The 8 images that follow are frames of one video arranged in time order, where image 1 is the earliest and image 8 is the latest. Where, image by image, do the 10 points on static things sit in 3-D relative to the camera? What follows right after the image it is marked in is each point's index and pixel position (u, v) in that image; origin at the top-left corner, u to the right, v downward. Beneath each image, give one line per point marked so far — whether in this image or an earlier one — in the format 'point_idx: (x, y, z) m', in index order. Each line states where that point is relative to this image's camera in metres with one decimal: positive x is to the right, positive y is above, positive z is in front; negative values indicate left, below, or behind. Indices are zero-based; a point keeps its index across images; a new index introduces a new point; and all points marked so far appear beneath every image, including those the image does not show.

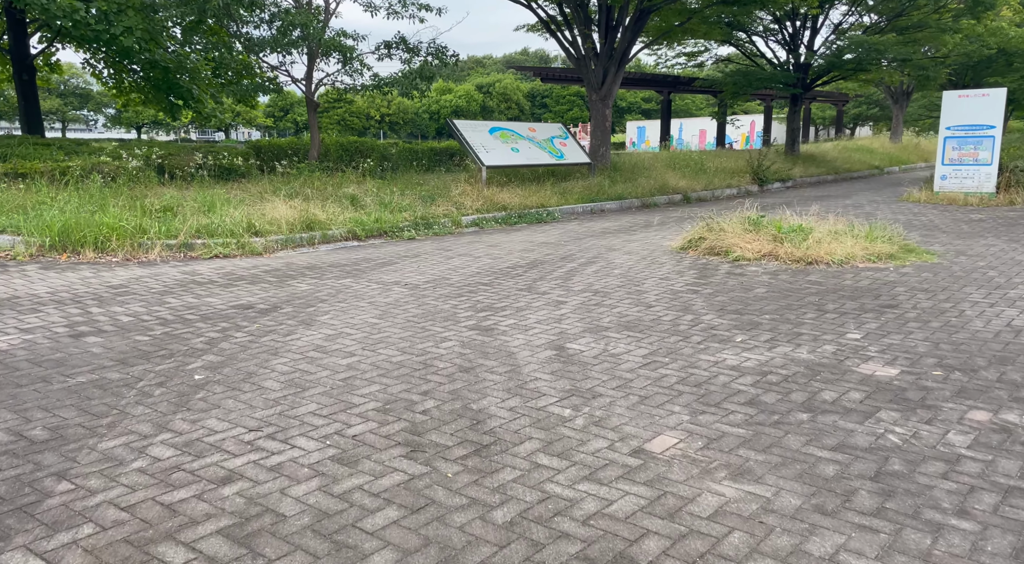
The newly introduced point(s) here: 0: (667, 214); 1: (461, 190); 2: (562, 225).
0: (+2.6, +1.1, +15.8) m
1: (-0.9, +1.6, +16.2) m
2: (+0.7, +0.8, +14.5) m
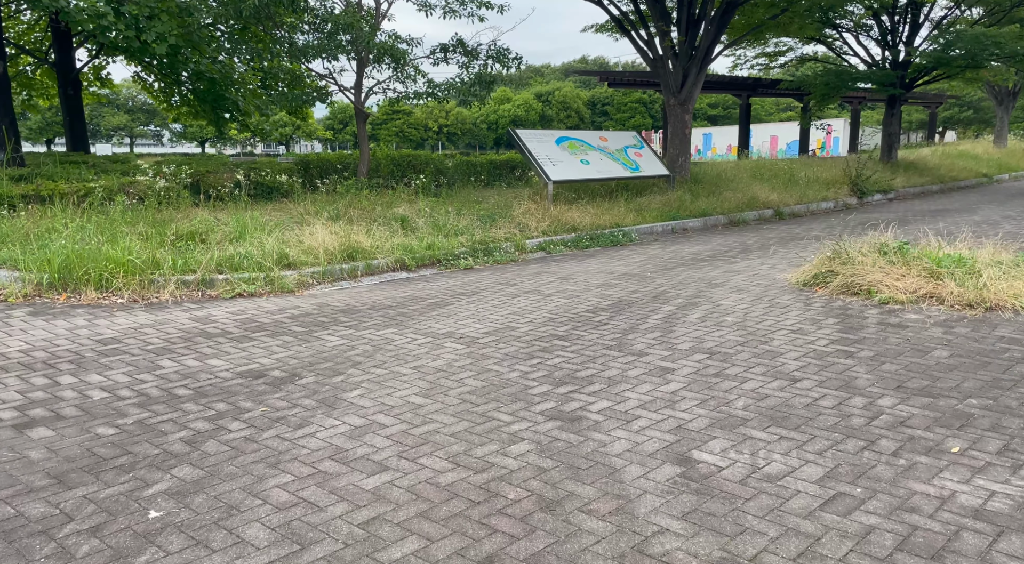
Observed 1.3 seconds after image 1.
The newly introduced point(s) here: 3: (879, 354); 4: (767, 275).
0: (+3.7, +0.6, +13.8) m
1: (+0.2, +1.1, +14.4) m
2: (+1.7, +0.4, +12.6) m
3: (+2.5, -0.5, +6.2) m
4: (+2.8, +0.1, +9.8) m
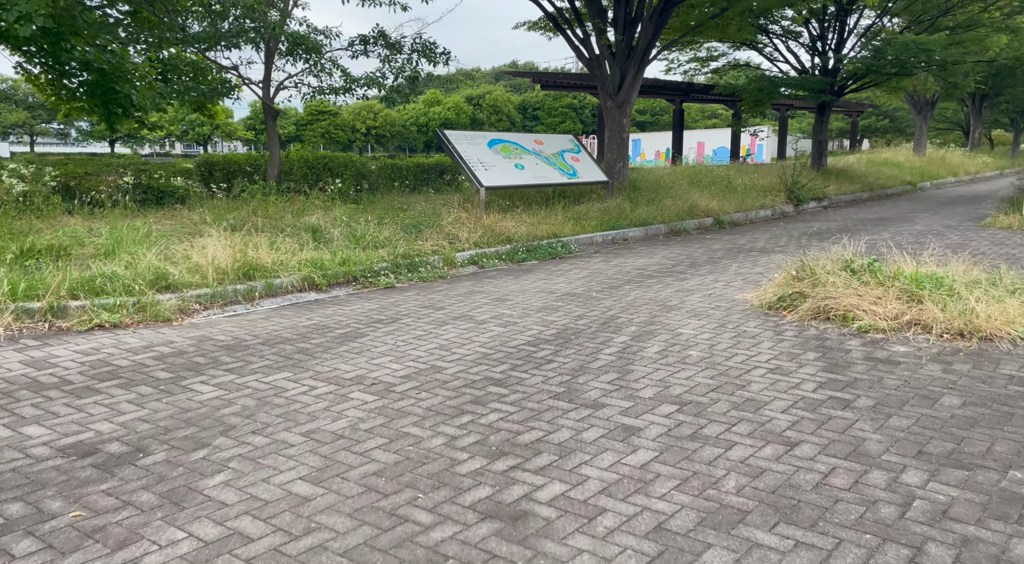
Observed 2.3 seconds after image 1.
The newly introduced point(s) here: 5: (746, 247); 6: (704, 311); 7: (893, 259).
0: (+2.7, +0.4, +12.8) m
1: (-0.9, +0.9, +13.2) m
2: (+0.8, +0.2, +11.5) m
3: (+2.1, -0.7, +5.2) m
4: (+2.1, -0.1, +8.7) m
5: (+3.4, +0.5, +13.3) m
6: (+1.7, -0.2, +7.9) m
7: (+4.0, +0.2, +9.7) m
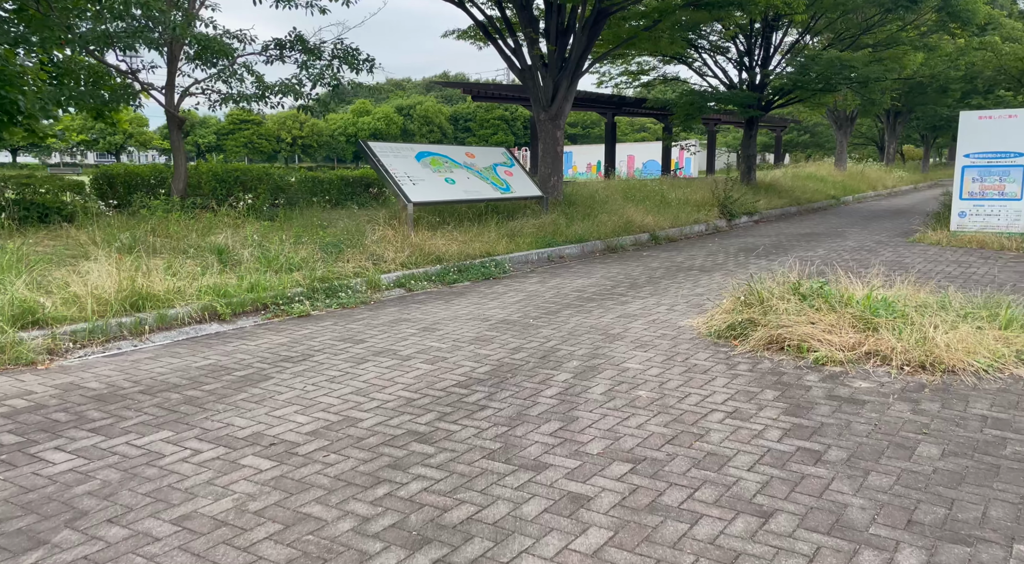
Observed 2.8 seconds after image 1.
0: (+1.7, +0.2, +12.2) m
1: (-1.8, +0.6, +12.4) m
2: (-0.1, -0.1, +10.8) m
3: (+1.7, -0.9, +4.6) m
4: (+1.4, -0.4, +8.1) m
5: (+2.4, +0.2, +12.8) m
6: (+1.1, -0.5, +7.3) m
7: (+3.3, 0.0, +9.3) m
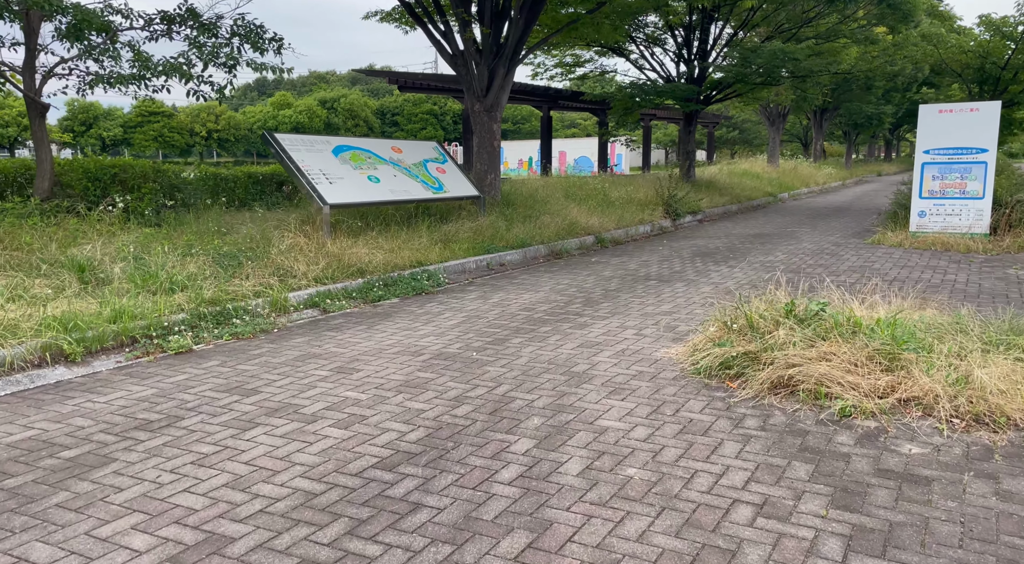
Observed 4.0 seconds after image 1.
0: (+1.0, 0.0, +10.7) m
1: (-2.6, +0.4, +10.6) m
2: (-0.7, -0.3, +9.1) m
3: (+1.5, -1.1, +3.1) m
4: (+1.0, -0.5, +6.6) m
5: (+1.6, +0.1, +11.4) m
6: (+0.7, -0.6, +5.8) m
7: (+2.8, -0.1, +7.9) m
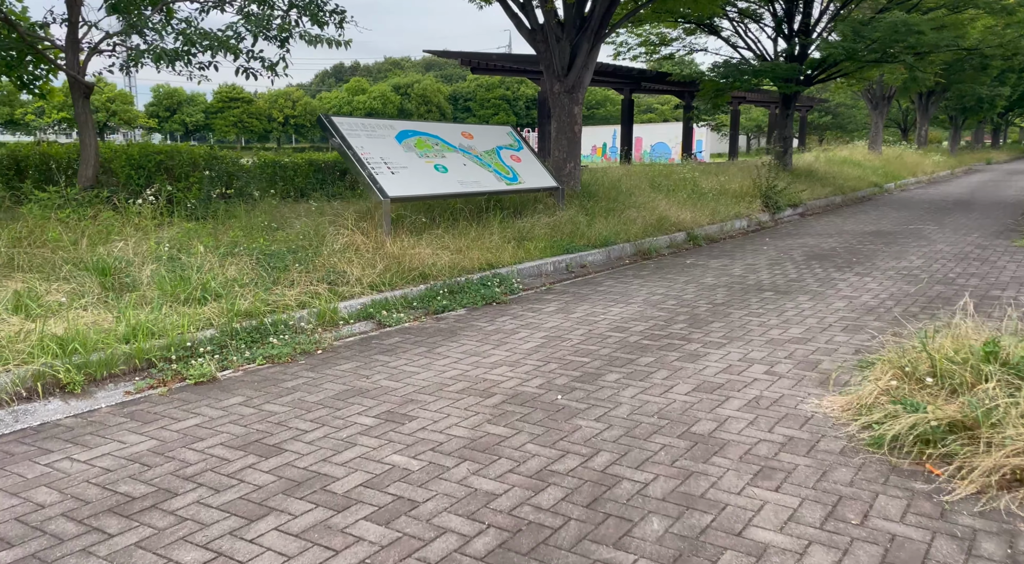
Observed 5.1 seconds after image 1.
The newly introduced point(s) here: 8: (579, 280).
0: (+1.8, -0.1, +9.1) m
1: (-1.7, +0.4, +9.2) m
2: (0.0, -0.4, +7.6) m
3: (+1.8, -1.3, +1.4) m
4: (+1.5, -0.7, +5.0) m
5: (+2.5, 0.0, +9.6) m
6: (+1.2, -0.8, +4.2) m
7: (+3.4, -0.3, +6.2) m
8: (+0.8, 0.0, +10.8) m
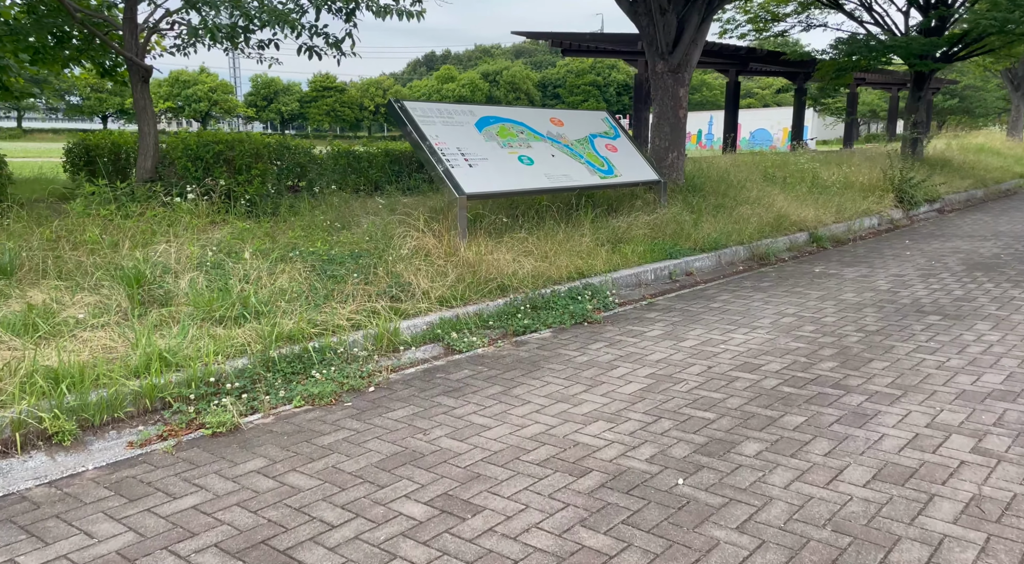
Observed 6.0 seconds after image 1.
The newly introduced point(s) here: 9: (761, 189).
0: (+2.6, -0.2, +7.4) m
1: (-0.9, +0.3, +7.9) m
2: (+0.7, -0.5, +6.1) m
3: (+1.8, -1.5, -0.2) m
4: (+1.9, -0.9, +3.4) m
5: (+3.3, -0.1, +7.9) m
6: (+1.5, -1.0, +2.6) m
7: (+3.9, -0.5, +4.3) m
8: (+1.8, -0.1, +9.2) m
9: (+3.7, +1.4, +13.3) m
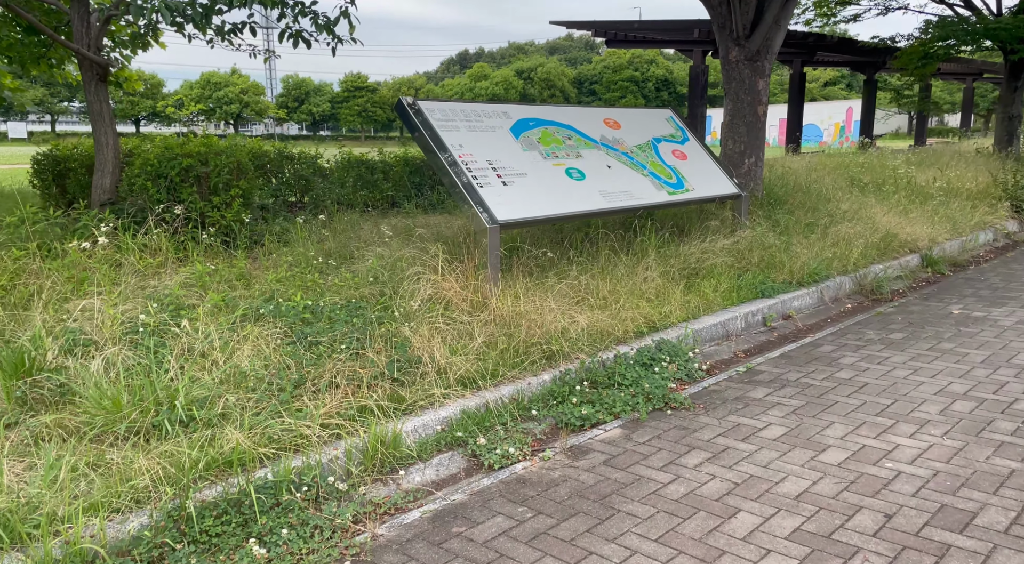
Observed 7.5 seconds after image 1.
0: (+2.9, -0.6, +5.1) m
1: (-0.6, -0.2, +5.7) m
2: (+0.9, -0.9, +3.9) m
3: (+1.9, -1.9, -2.4) m
4: (+2.1, -1.3, +1.1) m
5: (+3.7, -0.5, +5.6) m
6: (+1.6, -1.4, +0.3) m
7: (+4.1, -0.9, +2.0) m
8: (+2.1, -0.5, +6.9) m
9: (+4.2, +1.0, +11.0) m
